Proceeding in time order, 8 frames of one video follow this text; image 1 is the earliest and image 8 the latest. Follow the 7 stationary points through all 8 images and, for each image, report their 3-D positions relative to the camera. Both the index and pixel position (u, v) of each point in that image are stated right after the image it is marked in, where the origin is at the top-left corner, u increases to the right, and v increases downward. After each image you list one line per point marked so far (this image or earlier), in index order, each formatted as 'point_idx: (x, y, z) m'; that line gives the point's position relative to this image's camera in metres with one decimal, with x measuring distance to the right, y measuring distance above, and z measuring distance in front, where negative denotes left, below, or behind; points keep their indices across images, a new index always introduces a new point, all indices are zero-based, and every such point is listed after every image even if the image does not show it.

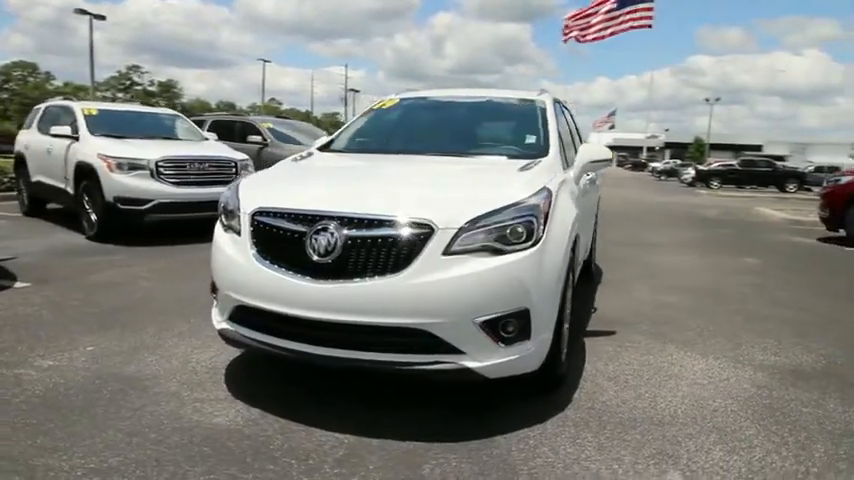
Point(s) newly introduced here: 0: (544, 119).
0: (+1.1, +1.1, +5.1) m
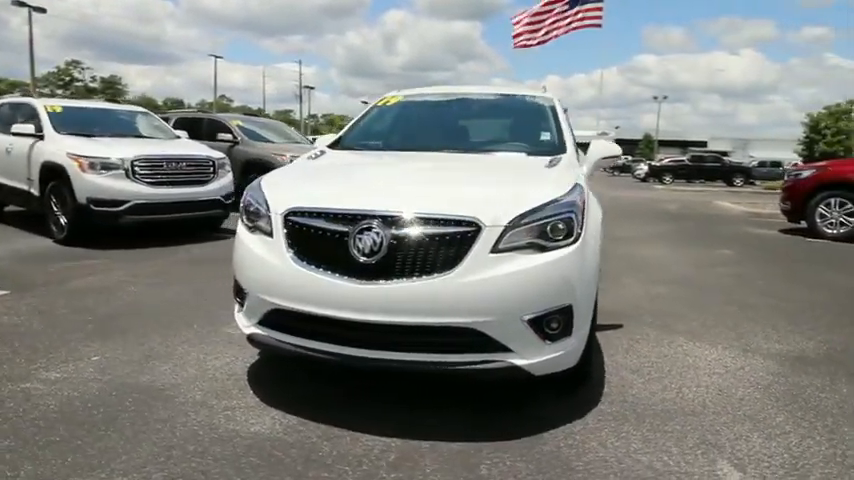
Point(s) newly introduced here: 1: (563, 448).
0: (+1.2, +1.1, +5.1) m
1: (+0.7, -1.1, +3.1) m
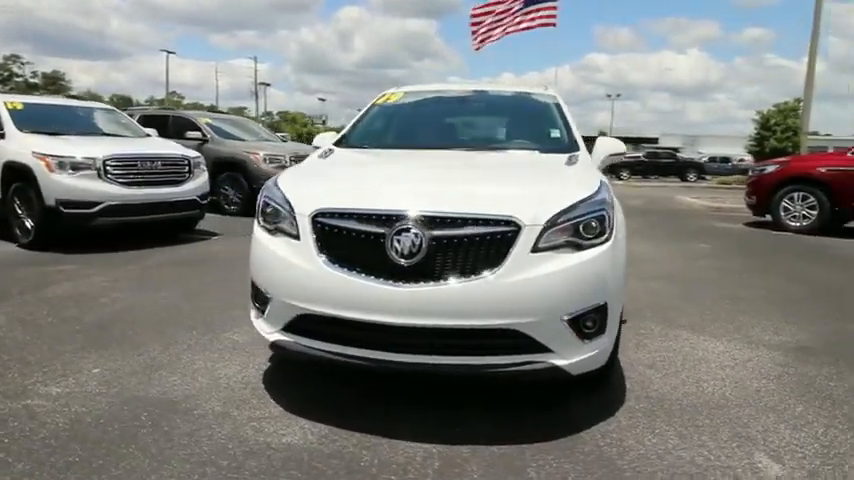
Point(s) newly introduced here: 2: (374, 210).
0: (+1.2, +1.1, +5.1) m
1: (+1.0, -1.1, +3.1) m
2: (-0.3, +0.2, +3.1) m
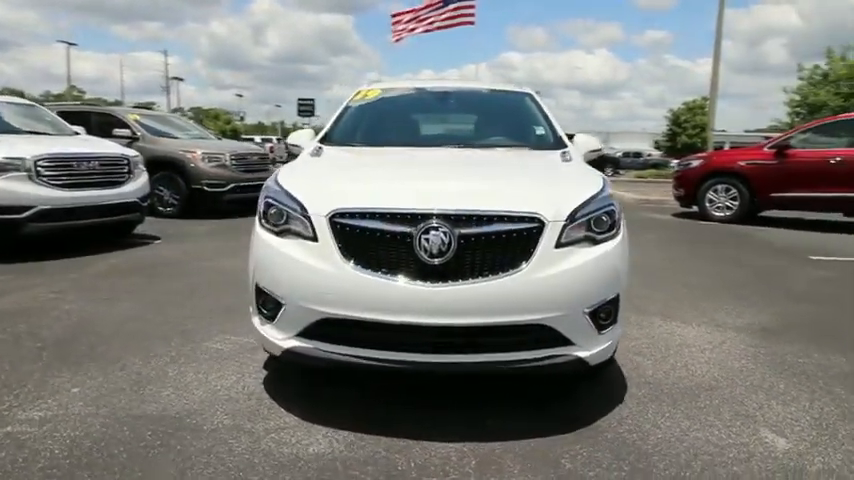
0: (+1.1, +1.2, +5.2) m
1: (+1.1, -1.1, +3.2) m
2: (-0.2, +0.2, +3.0) m
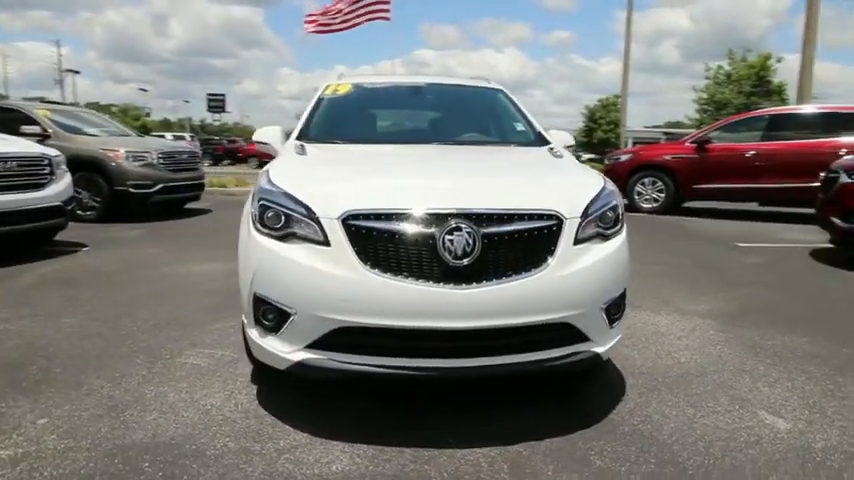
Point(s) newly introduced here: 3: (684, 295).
0: (+0.8, +1.2, +5.2) m
1: (+1.2, -1.0, +3.3) m
2: (-0.1, +0.2, +2.9) m
3: (+2.7, -0.6, +6.0) m
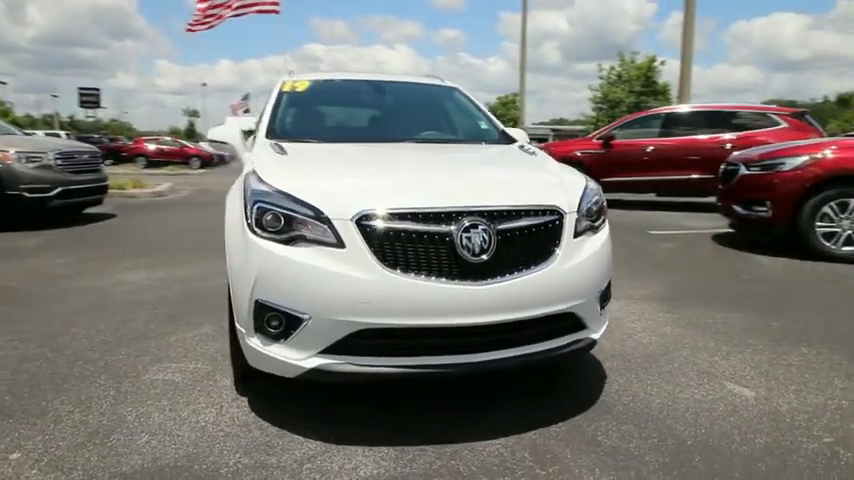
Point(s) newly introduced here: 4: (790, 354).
0: (+0.4, +1.2, +5.4) m
1: (+1.2, -1.0, +3.5) m
2: (0.0, +0.2, +2.9) m
3: (+2.2, -0.5, +6.5) m
4: (+2.7, -0.9, +4.3) m
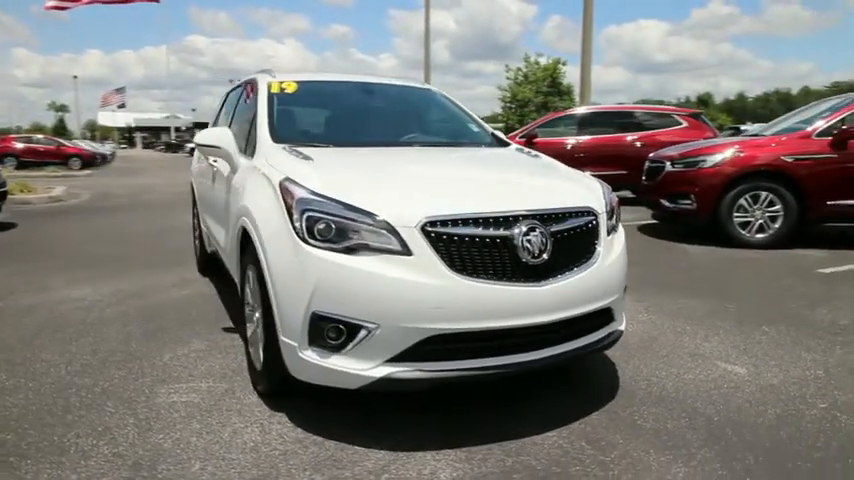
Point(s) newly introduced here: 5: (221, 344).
0: (+0.3, +1.2, +5.5) m
1: (+1.4, -1.0, +3.8) m
2: (+0.3, +0.1, +3.0) m
3: (+1.9, -0.4, +6.9) m
4: (+2.8, -0.8, +4.9) m
5: (-1.6, -0.8, +4.5) m
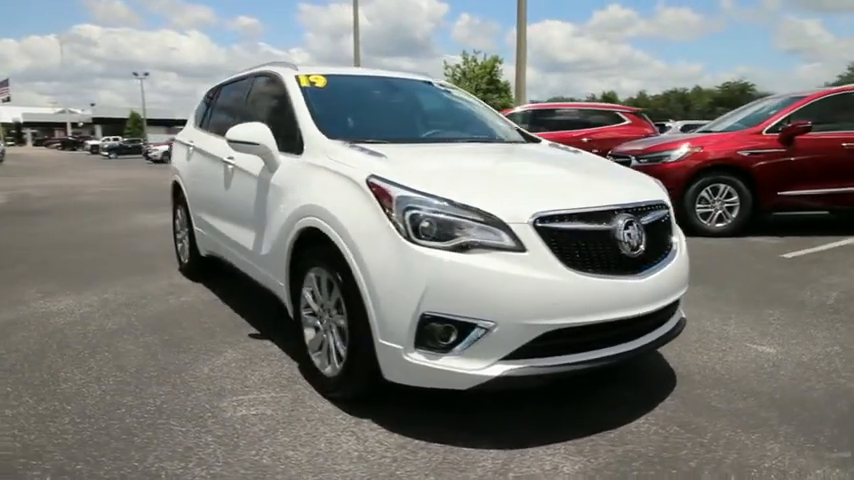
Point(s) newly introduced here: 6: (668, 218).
0: (+0.4, +1.3, +5.5) m
1: (+1.9, -0.9, +4.0) m
2: (+0.9, +0.2, +3.0) m
3: (+1.8, -0.3, +7.1) m
4: (+3.0, -0.7, +5.2) m
5: (-1.3, -0.8, +4.3) m
6: (+1.4, +0.1, +3.5) m
